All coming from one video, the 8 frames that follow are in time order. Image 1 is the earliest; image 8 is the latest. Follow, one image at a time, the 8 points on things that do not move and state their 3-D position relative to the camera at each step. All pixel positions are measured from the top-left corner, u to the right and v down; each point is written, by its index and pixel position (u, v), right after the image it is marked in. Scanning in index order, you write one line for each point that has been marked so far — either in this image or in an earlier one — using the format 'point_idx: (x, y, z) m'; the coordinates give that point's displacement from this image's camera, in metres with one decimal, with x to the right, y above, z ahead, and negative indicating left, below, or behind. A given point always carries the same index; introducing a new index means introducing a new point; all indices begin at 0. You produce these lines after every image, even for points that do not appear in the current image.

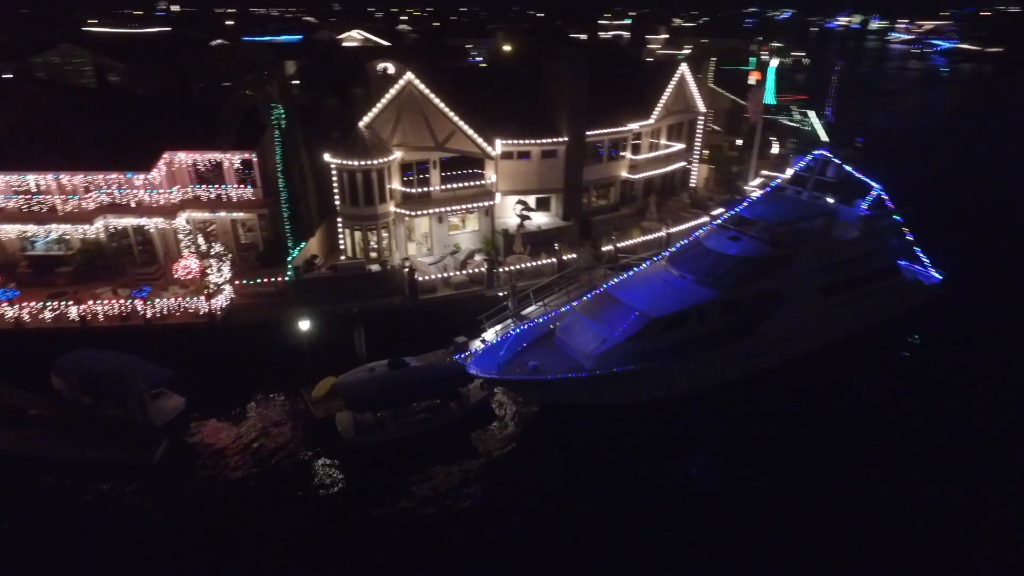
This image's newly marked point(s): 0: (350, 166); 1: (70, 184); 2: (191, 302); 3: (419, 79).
0: (-4.9, +3.7, +19.3) m
1: (-13.5, +3.2, +19.4) m
2: (-8.9, -0.4, +17.6) m
3: (-2.8, +6.5, +19.6) m
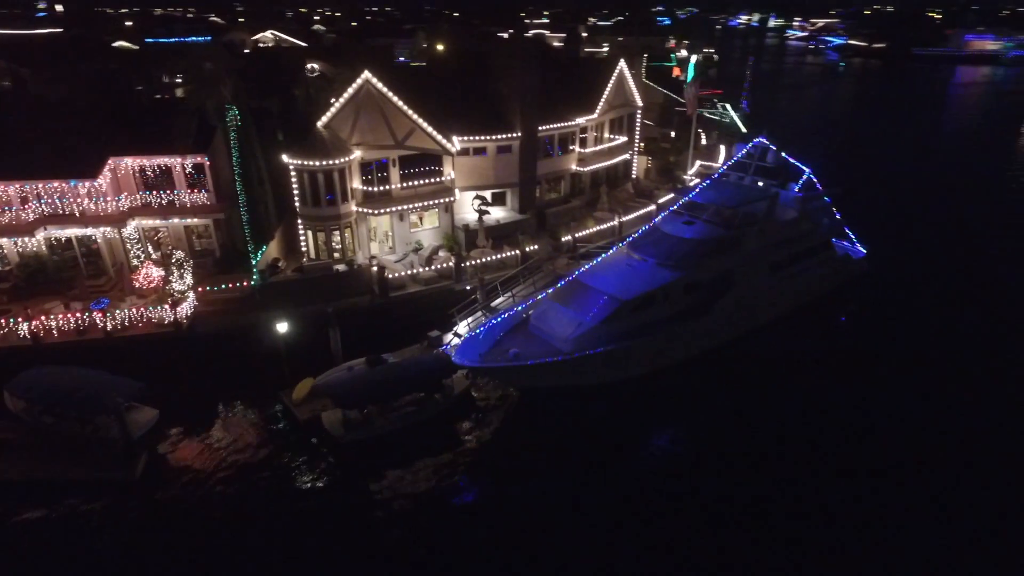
0: (-6.1, +3.7, +19.1) m
1: (-14.6, +2.7, +18.3) m
2: (-9.6, -0.6, +17.0) m
3: (-4.1, +6.6, +19.7) m
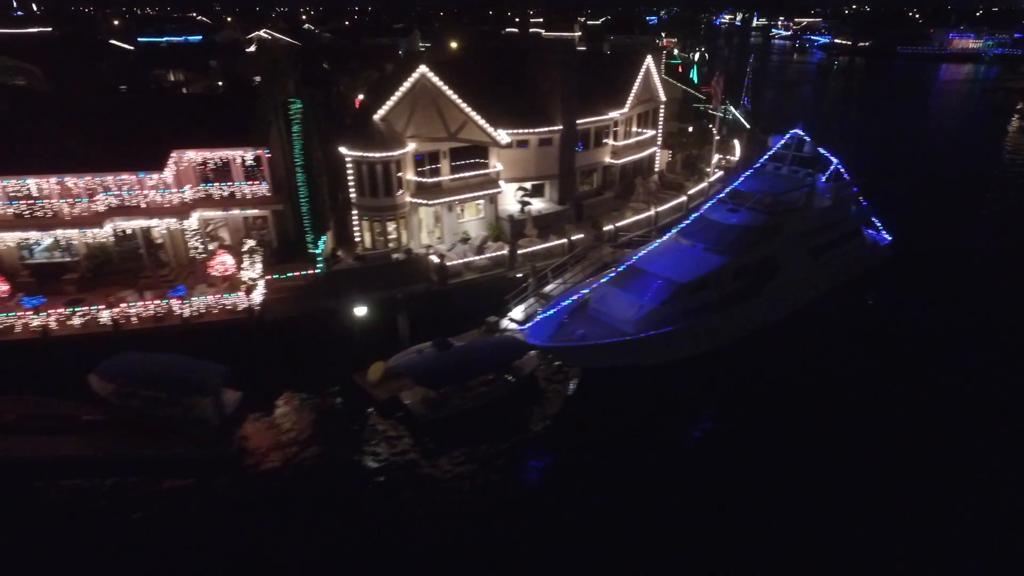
0: (-4.4, +4.1, +19.7) m
1: (-12.9, +3.0, +18.7) m
2: (-7.8, -0.3, +17.5) m
3: (-2.5, +7.0, +20.3) m
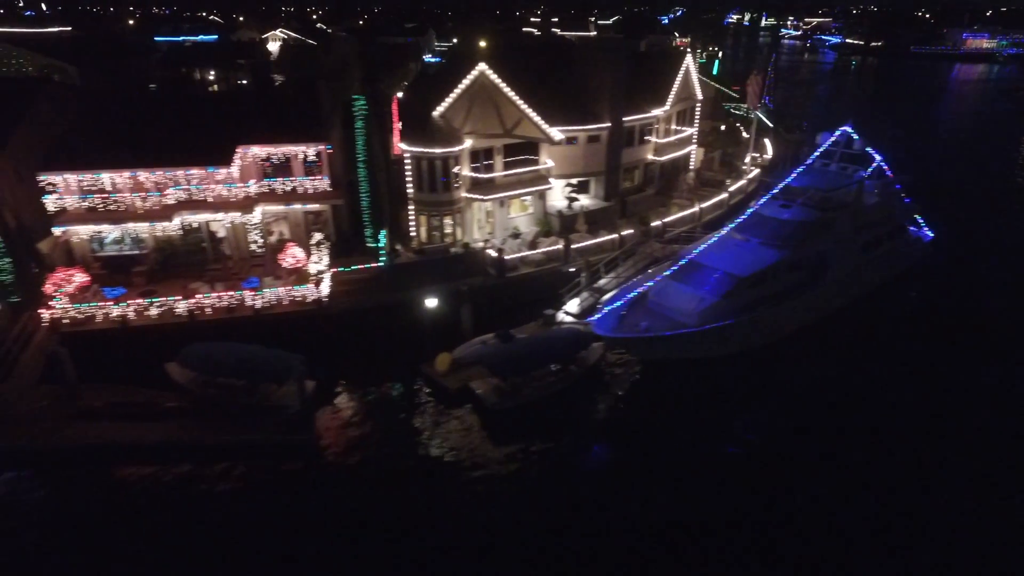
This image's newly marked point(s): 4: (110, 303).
0: (-2.6, +4.3, +20.1) m
1: (-11.1, +3.2, +19.2) m
2: (-6.0, -0.1, +17.9) m
3: (-0.7, +7.2, +20.7) m
4: (-10.8, -0.4, +17.1) m
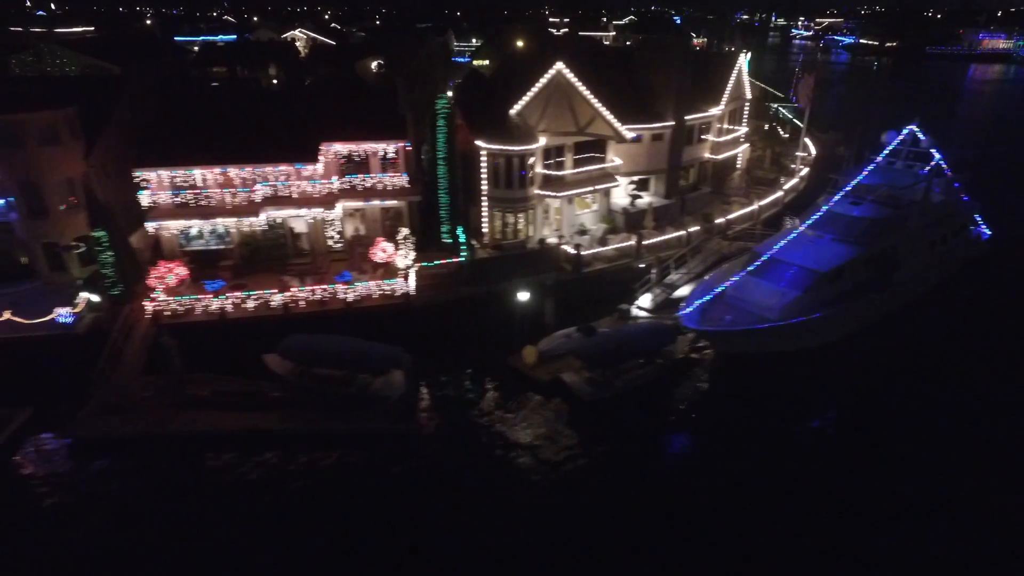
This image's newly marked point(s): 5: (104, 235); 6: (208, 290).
0: (-0.1, +4.5, +20.5) m
1: (-8.6, +3.4, +19.6) m
2: (-3.6, +0.1, +18.3) m
3: (+1.8, +7.3, +21.1) m
4: (-8.4, -0.2, +17.5) m
5: (-11.4, +1.5, +17.8) m
6: (-8.9, -0.1, +18.4) m
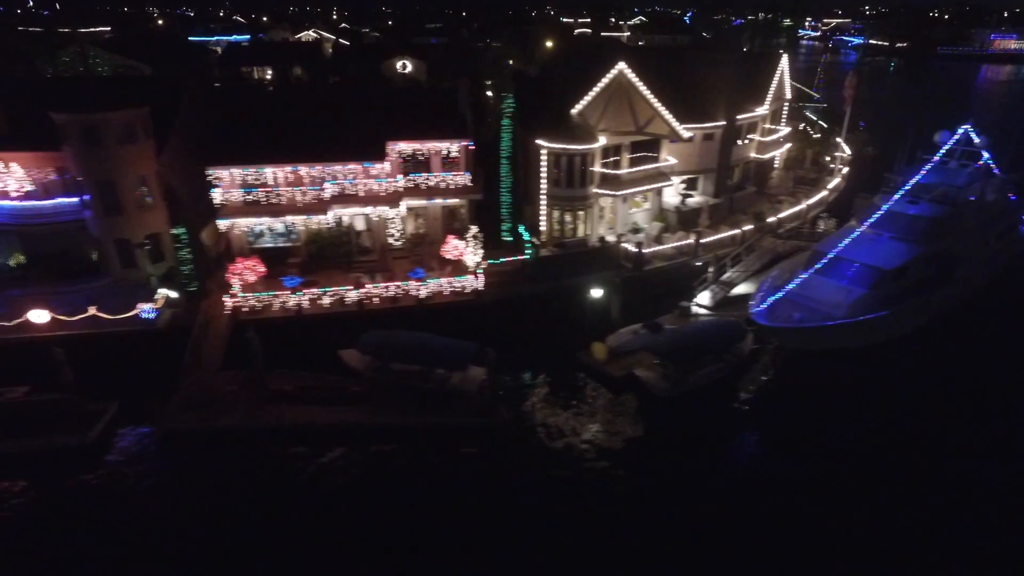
0: (+1.9, +4.5, +20.8) m
1: (-6.6, +3.5, +19.9) m
2: (-1.6, +0.2, +18.6) m
3: (+3.9, +7.4, +21.3) m
4: (-6.3, -0.1, +17.8) m
5: (-9.4, +1.6, +18.0) m
6: (-6.9, 0.0, +18.6) m
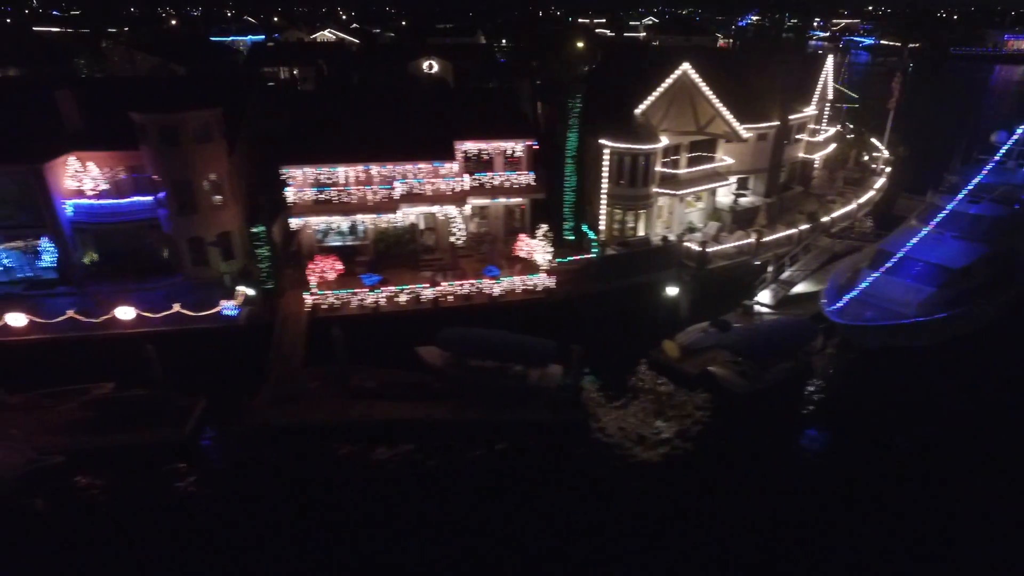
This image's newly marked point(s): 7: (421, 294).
0: (+4.1, +4.6, +21.0) m
1: (-4.4, +3.6, +20.1) m
2: (+0.6, +0.3, +18.8) m
3: (+6.0, +7.5, +21.5) m
4: (-4.2, 0.0, +18.0) m
5: (-7.3, +1.7, +18.3) m
6: (-4.8, +0.1, +18.9) m
7: (-2.7, -0.2, +18.2) m
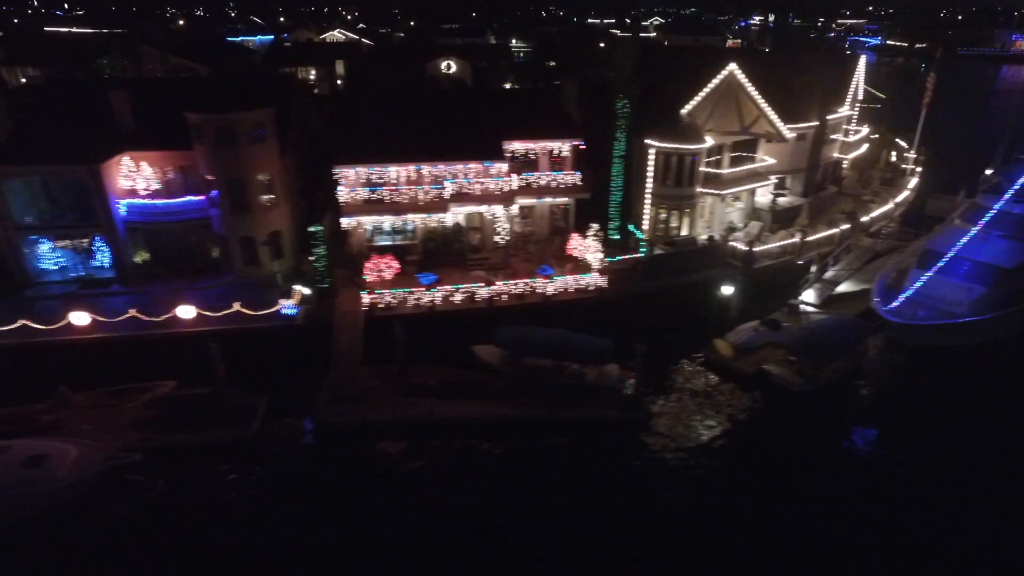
0: (+5.7, +4.6, +21.0) m
1: (-2.8, +3.6, +20.2) m
2: (+2.1, +0.3, +18.9) m
3: (+7.6, +7.5, +21.6) m
4: (-2.6, 0.0, +18.1) m
5: (-5.7, +1.7, +18.4) m
6: (-3.2, +0.1, +19.0) m
7: (-1.1, -0.2, +18.3) m
